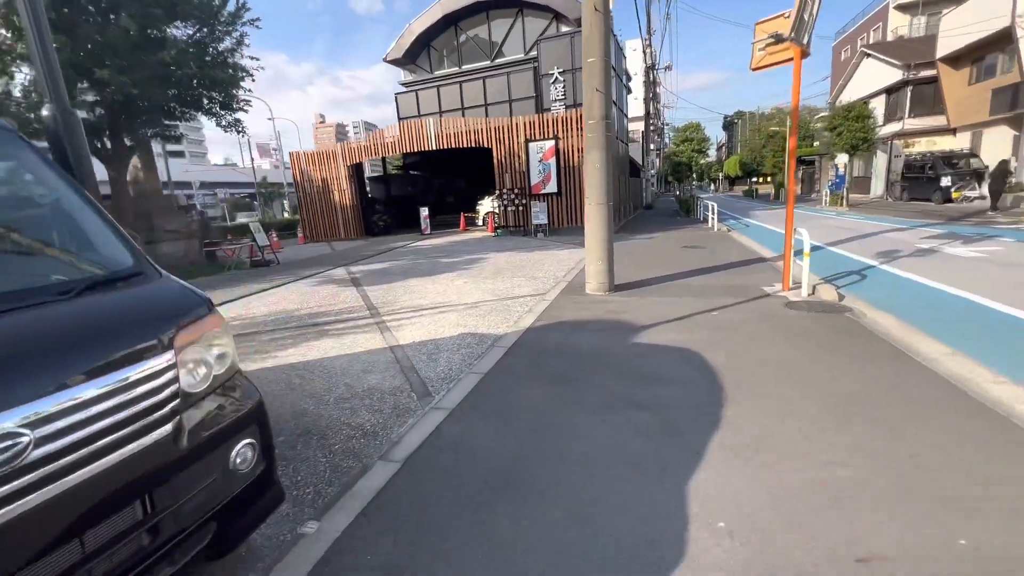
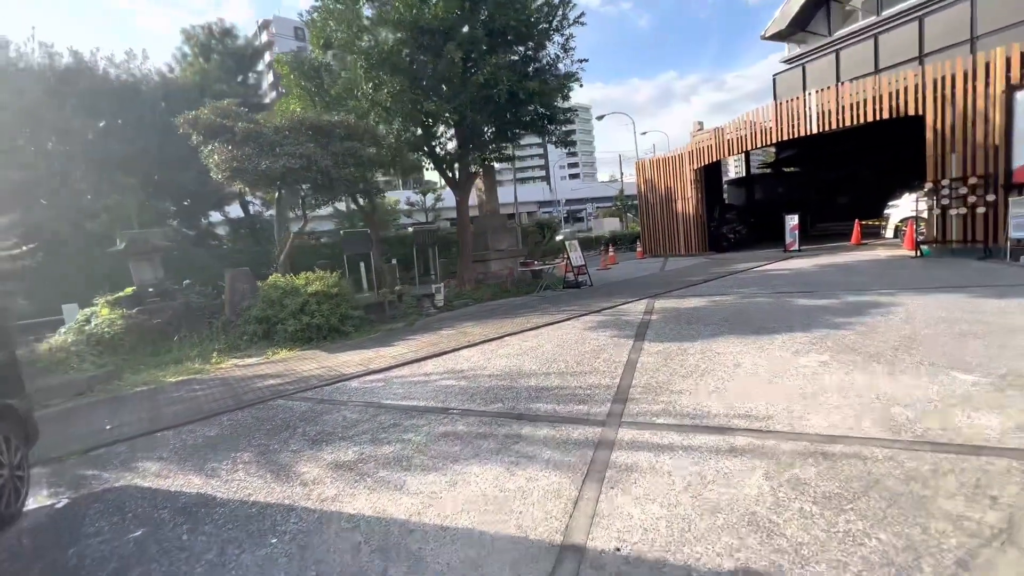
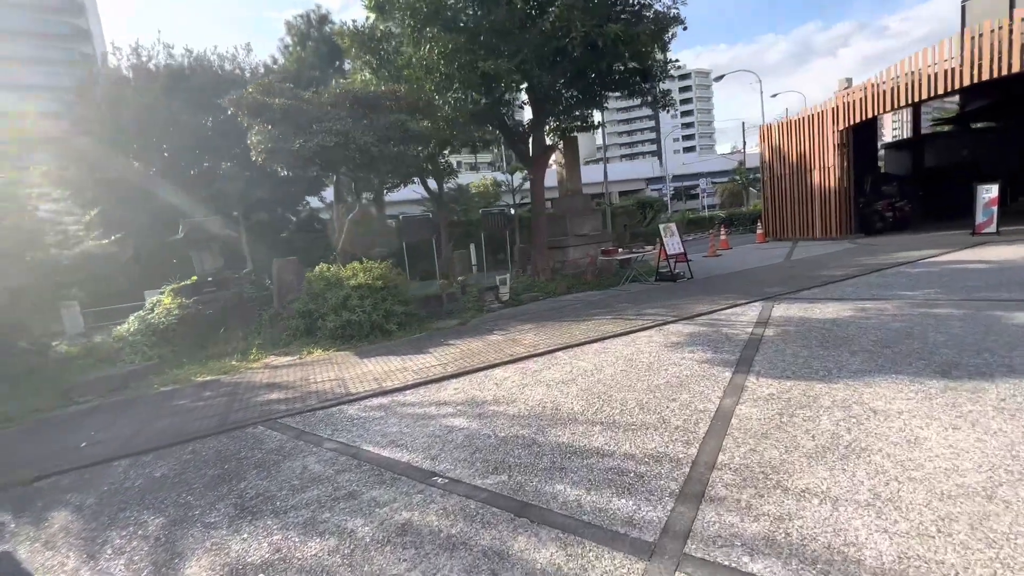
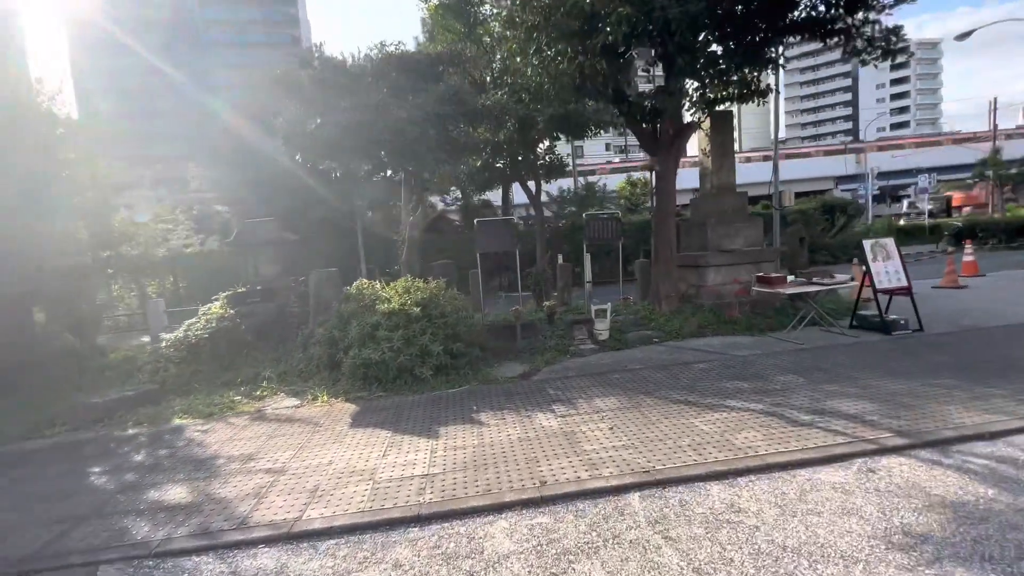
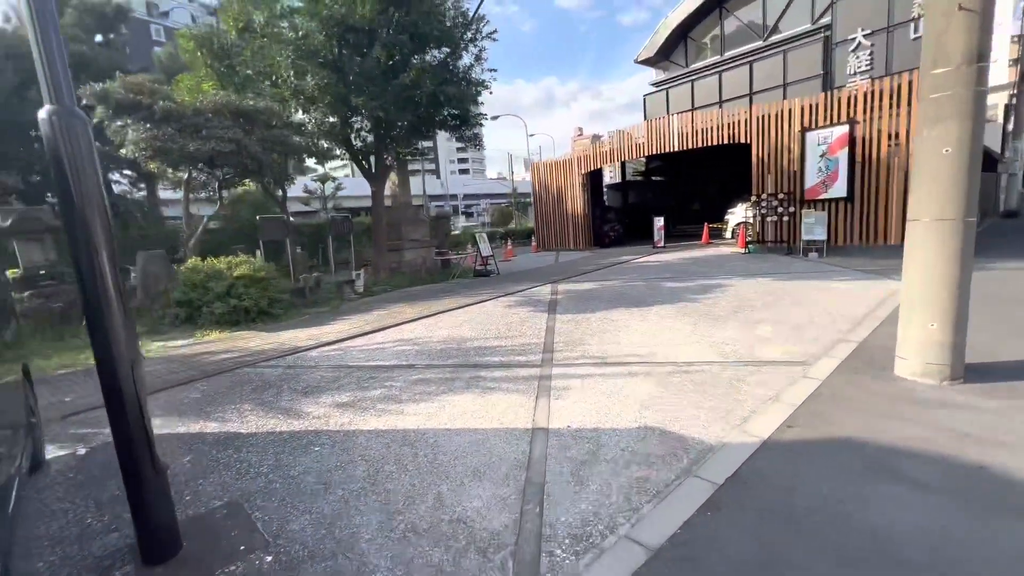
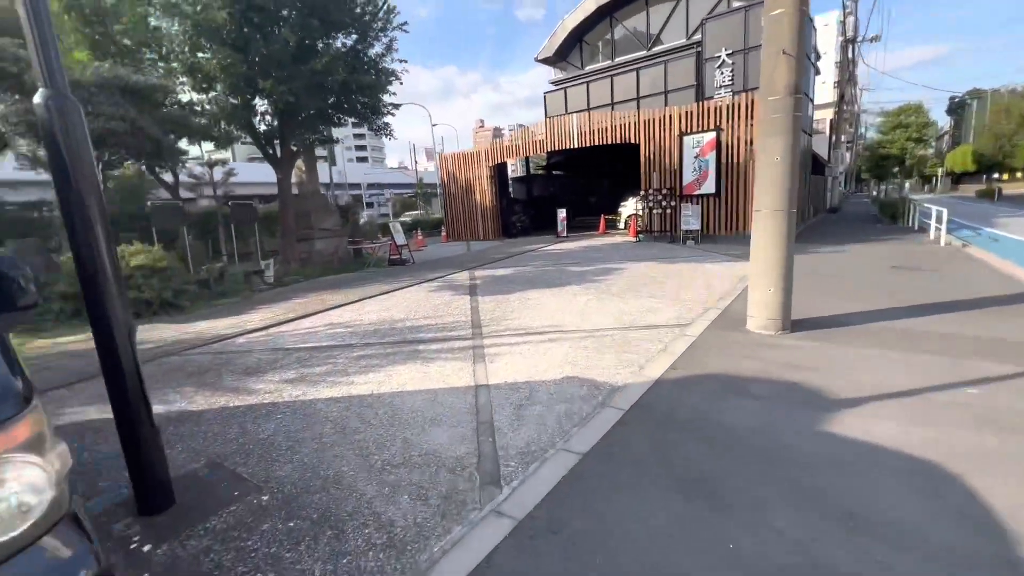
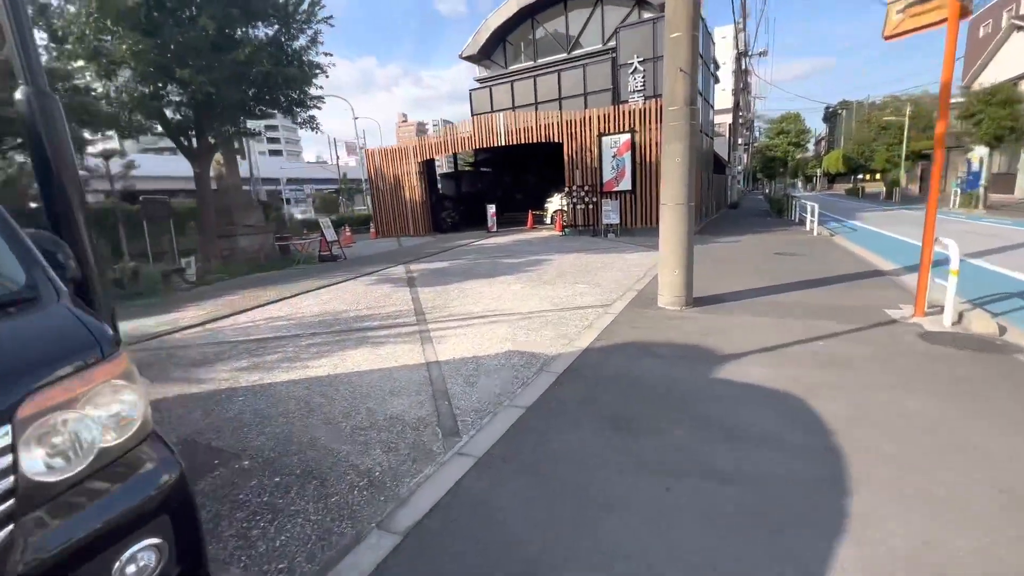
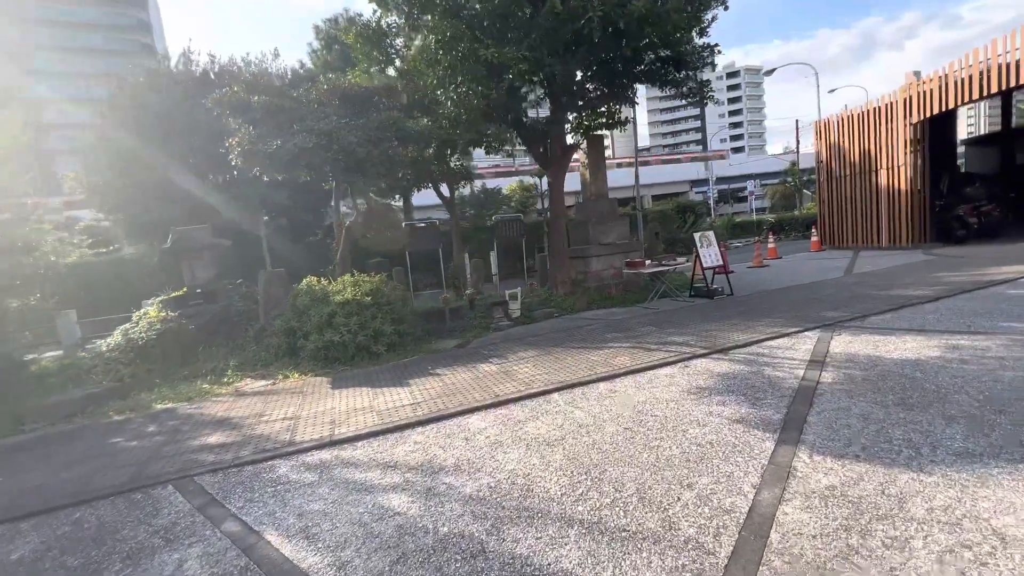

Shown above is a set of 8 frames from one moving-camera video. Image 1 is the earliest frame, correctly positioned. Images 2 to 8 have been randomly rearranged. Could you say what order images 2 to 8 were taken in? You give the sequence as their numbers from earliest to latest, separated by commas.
7, 6, 5, 2, 3, 8, 4
